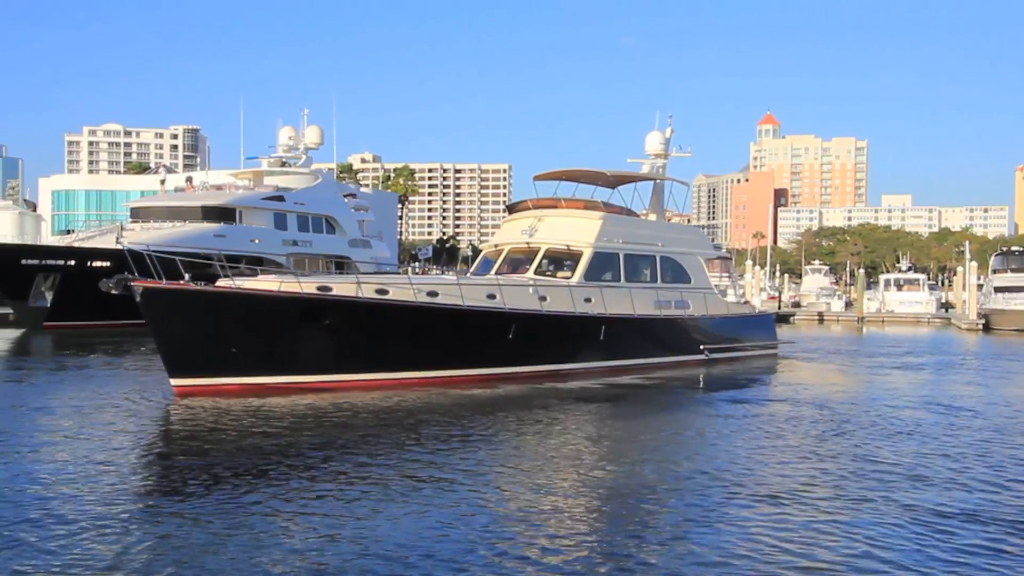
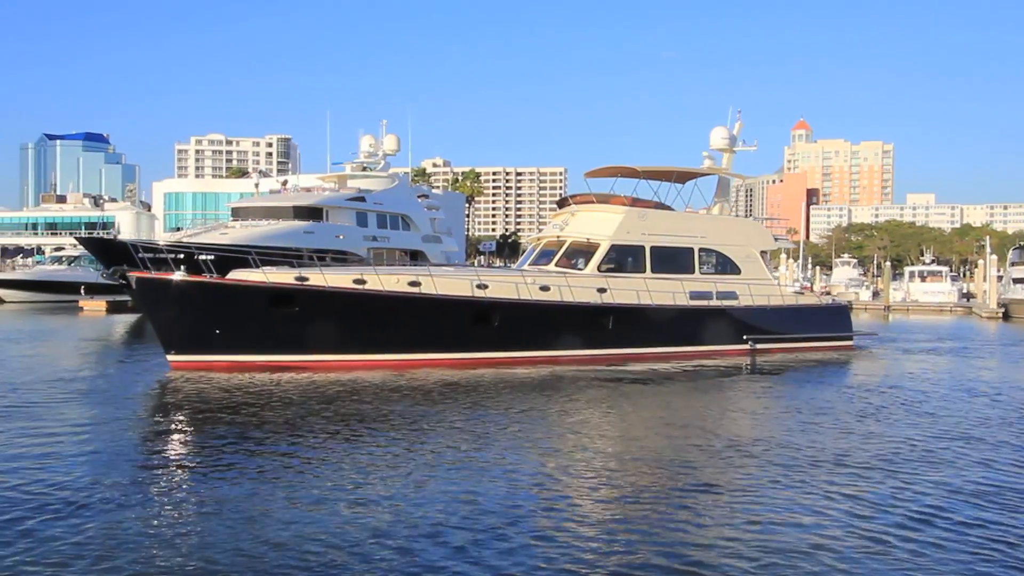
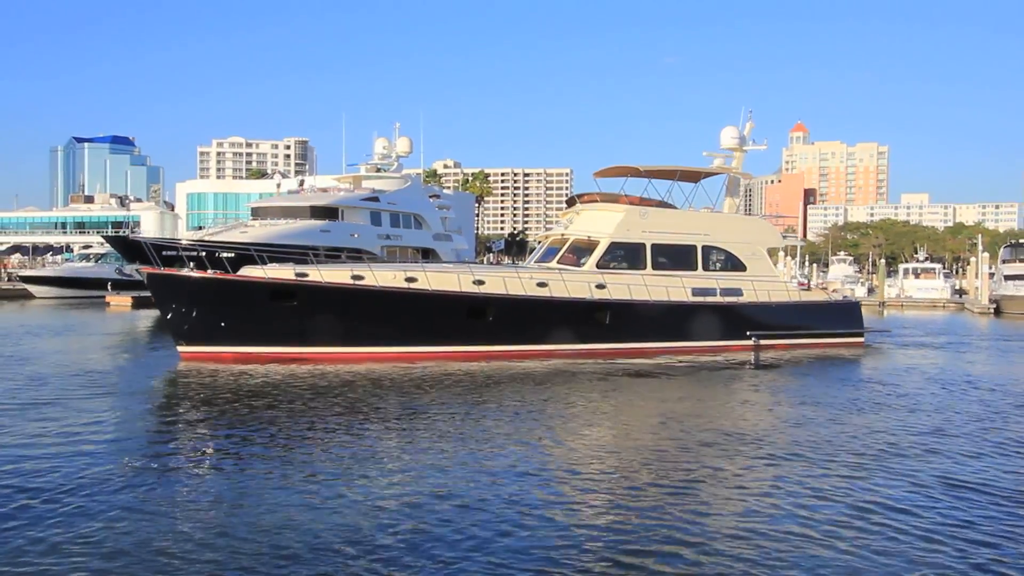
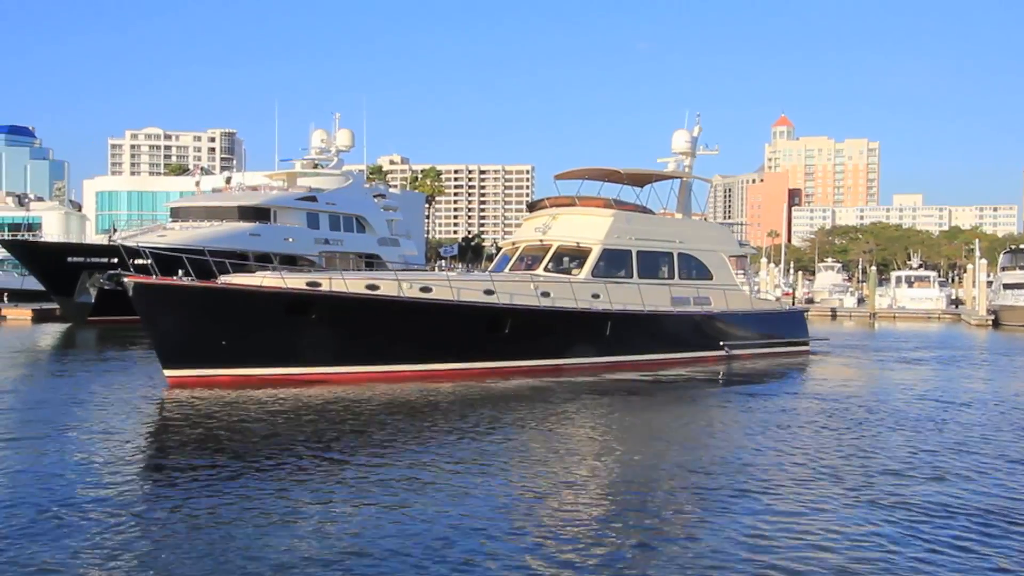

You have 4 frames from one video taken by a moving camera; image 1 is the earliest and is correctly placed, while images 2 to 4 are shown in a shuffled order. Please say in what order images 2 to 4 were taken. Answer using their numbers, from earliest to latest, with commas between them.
4, 2, 3
